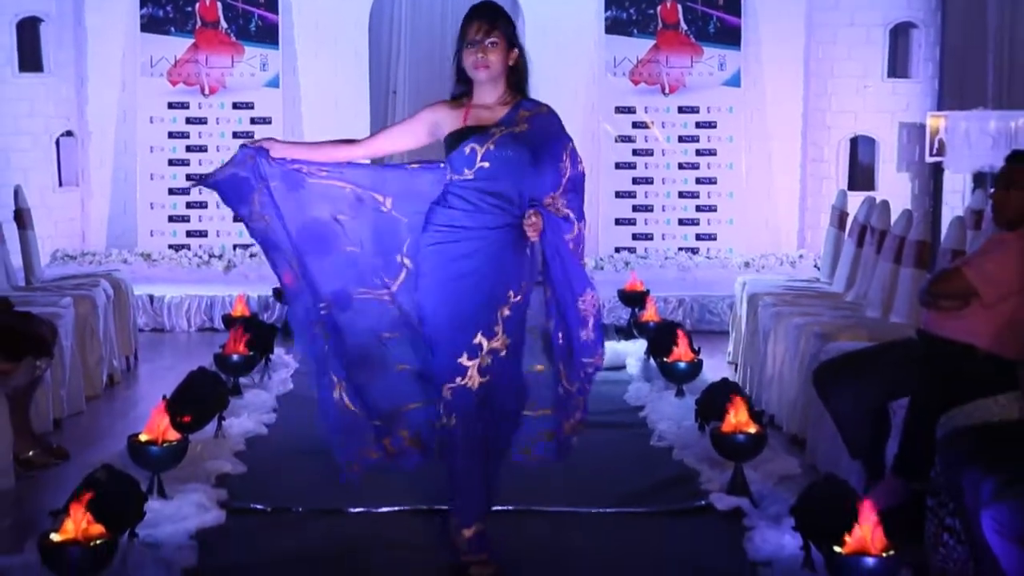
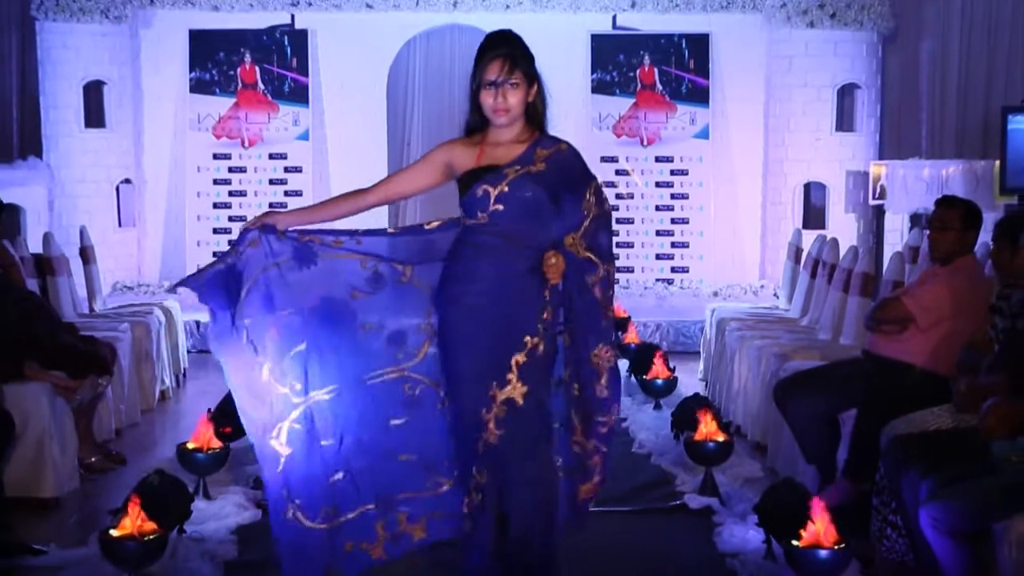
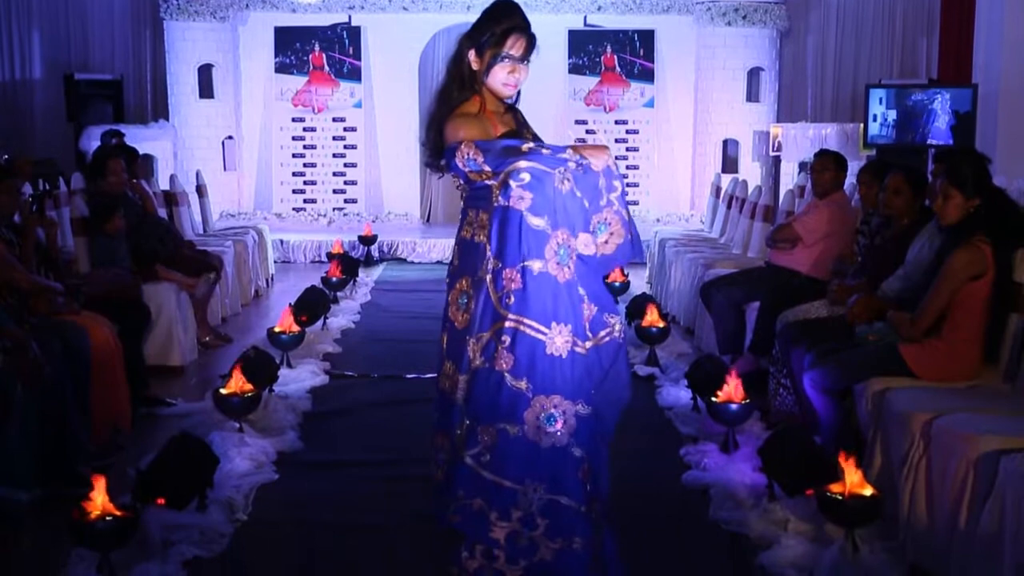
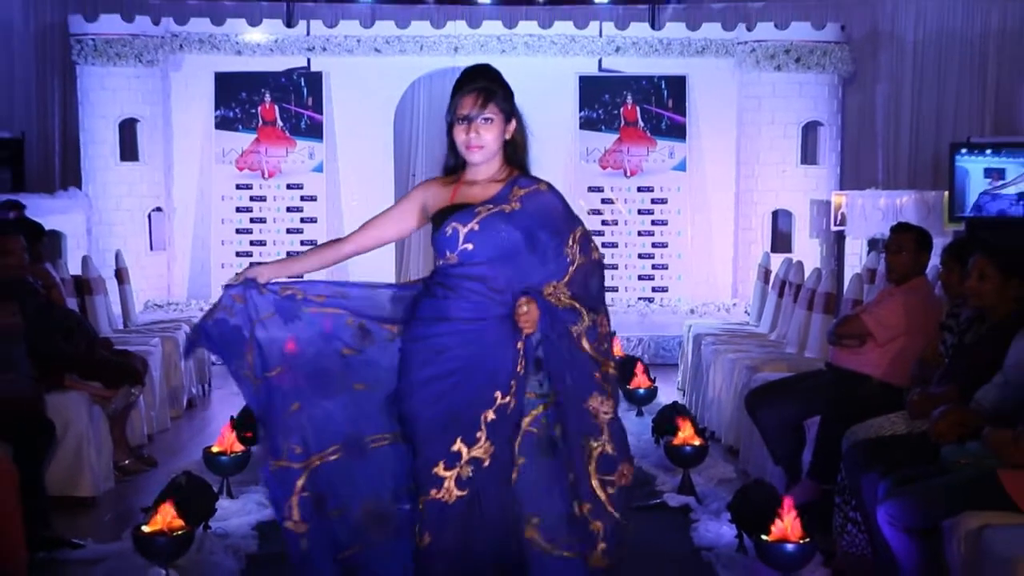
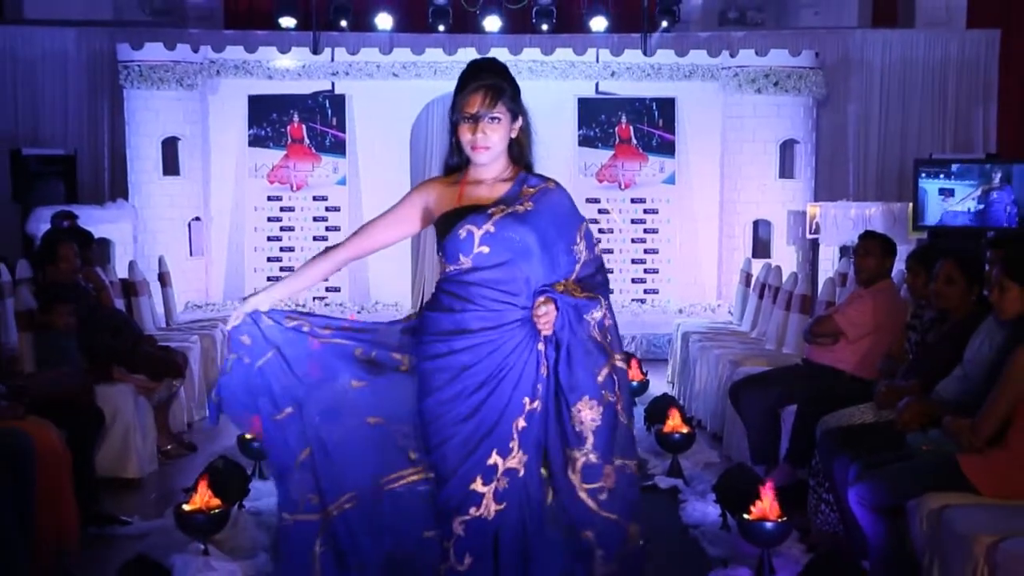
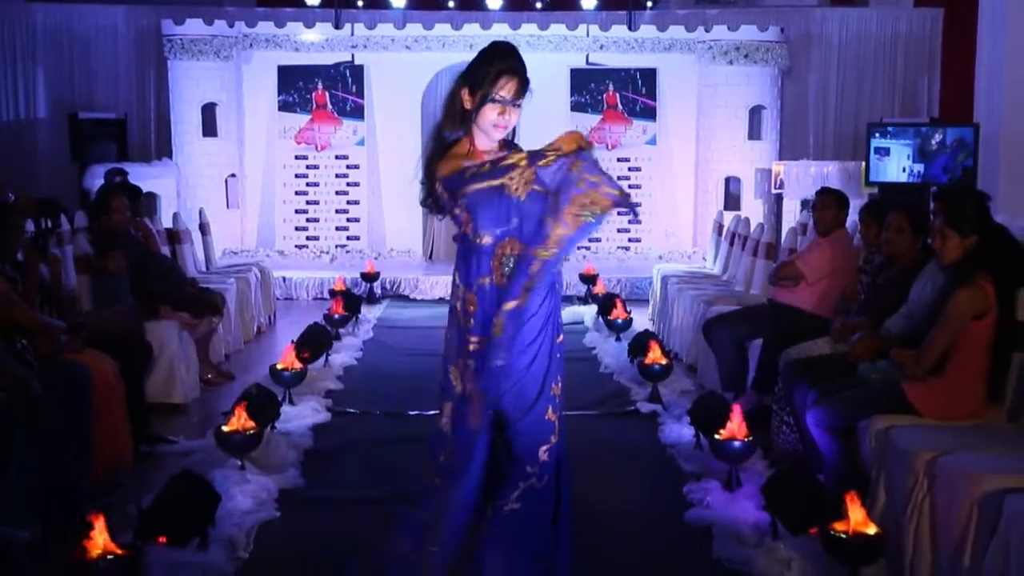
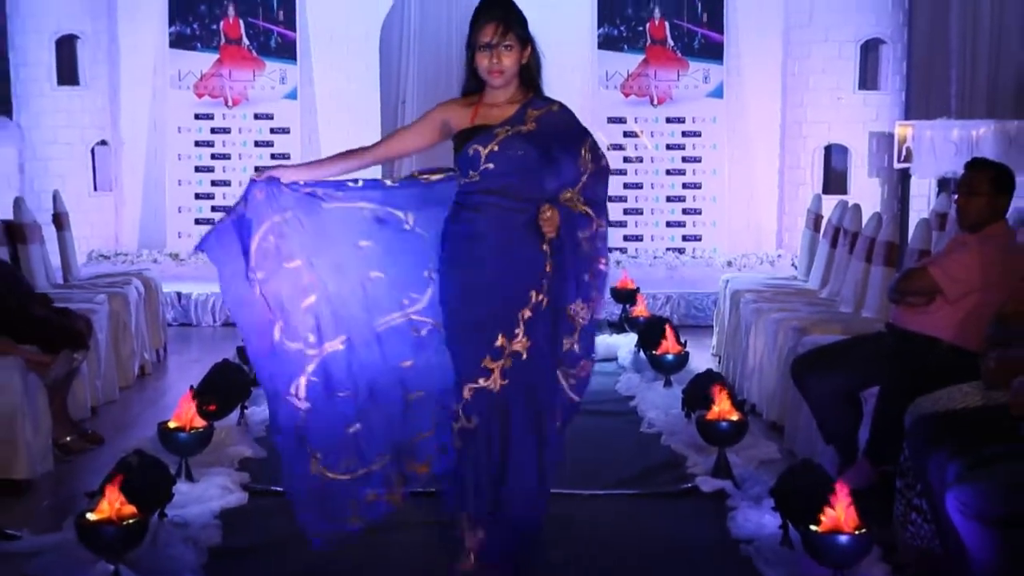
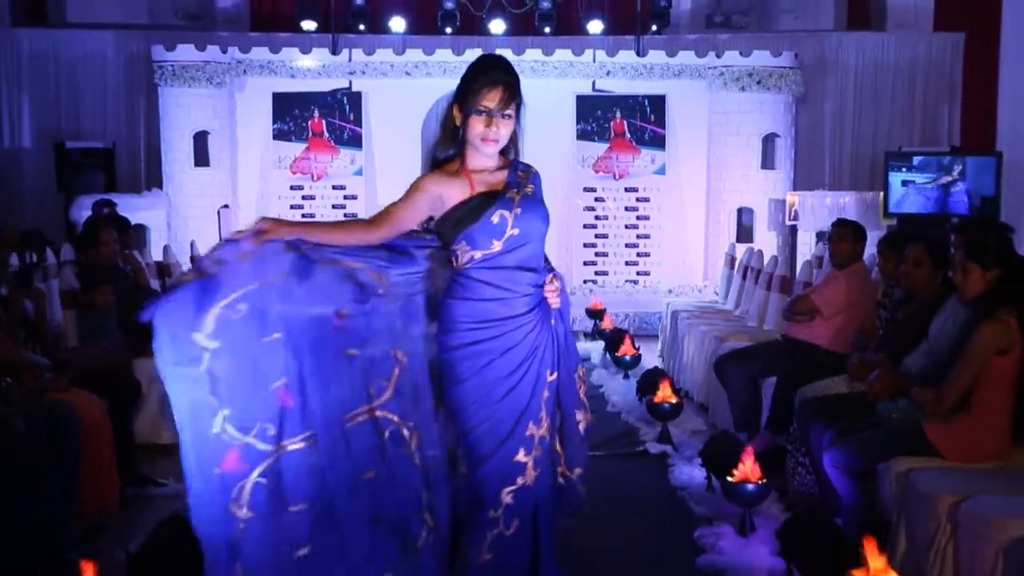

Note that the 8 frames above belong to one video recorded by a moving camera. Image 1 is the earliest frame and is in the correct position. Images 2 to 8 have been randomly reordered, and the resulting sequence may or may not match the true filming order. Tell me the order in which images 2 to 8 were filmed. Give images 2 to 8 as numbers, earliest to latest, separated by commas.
7, 2, 4, 5, 8, 6, 3
